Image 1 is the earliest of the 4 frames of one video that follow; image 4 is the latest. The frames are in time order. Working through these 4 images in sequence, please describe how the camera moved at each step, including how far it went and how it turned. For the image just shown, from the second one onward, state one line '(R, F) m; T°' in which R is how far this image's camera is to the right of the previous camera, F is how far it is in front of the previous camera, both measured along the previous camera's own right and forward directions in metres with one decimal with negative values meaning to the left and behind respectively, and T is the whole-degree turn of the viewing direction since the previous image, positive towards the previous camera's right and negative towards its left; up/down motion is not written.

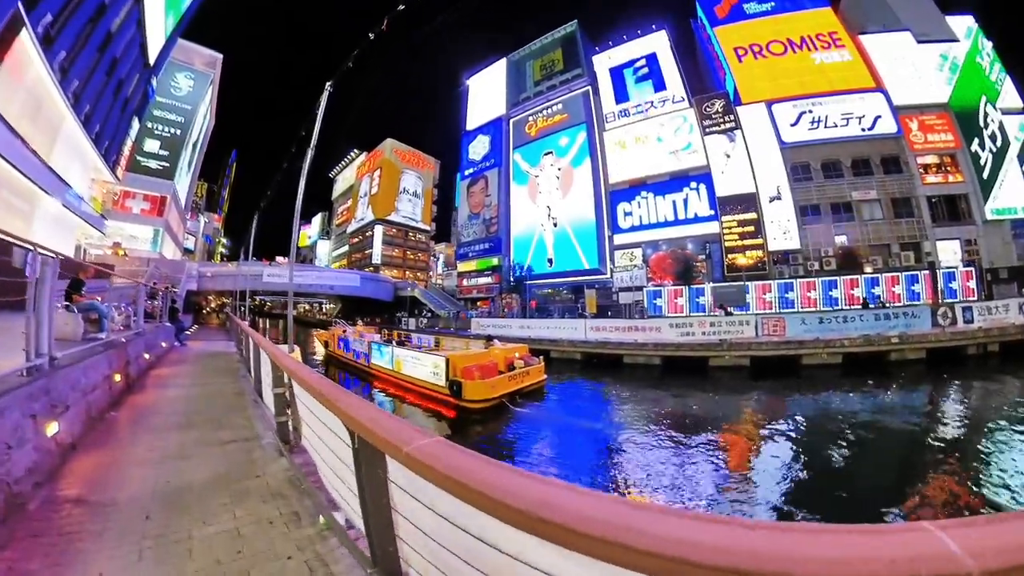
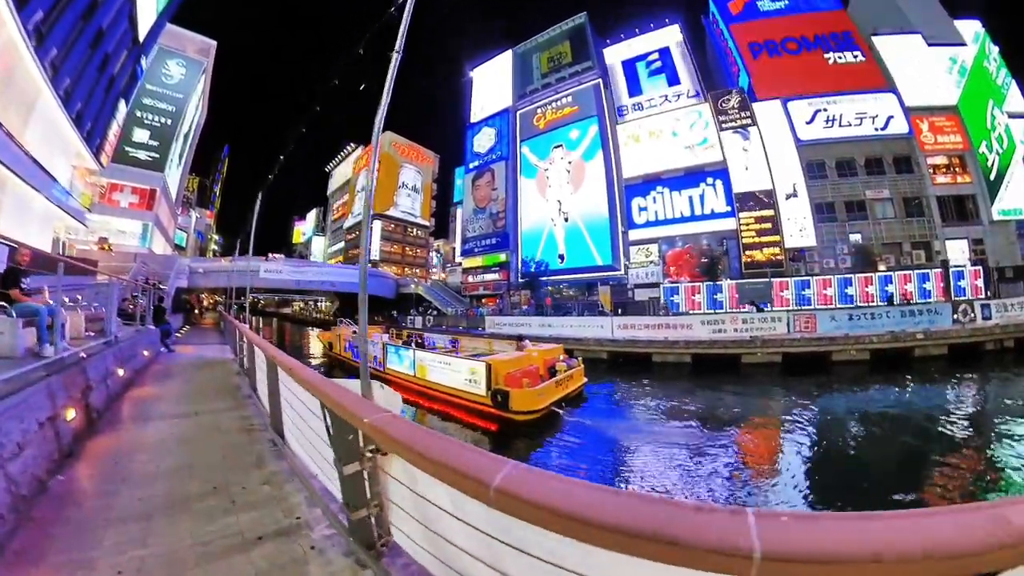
(-0.8, +0.7) m; +1°
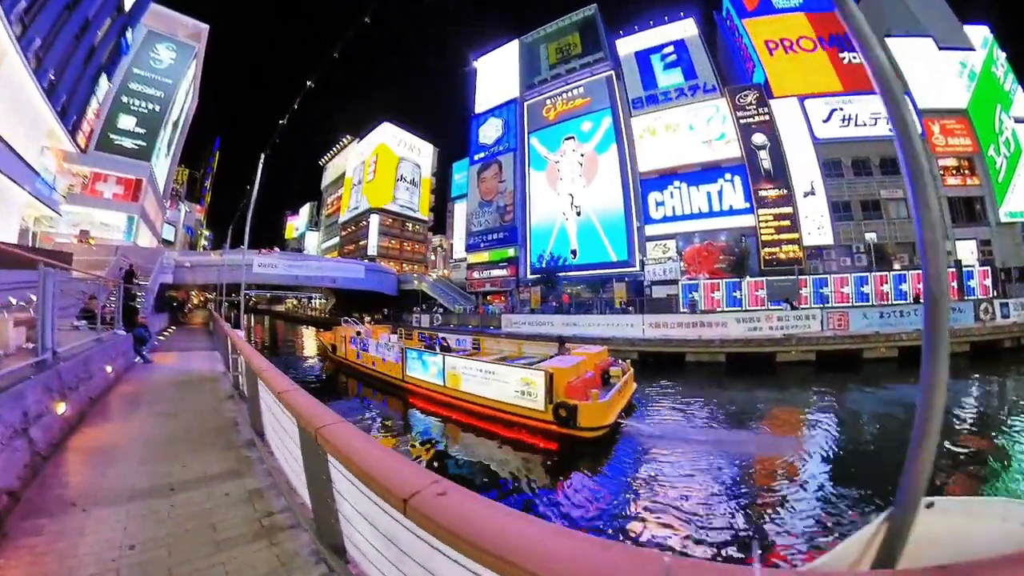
(-0.8, +0.8) m; +1°
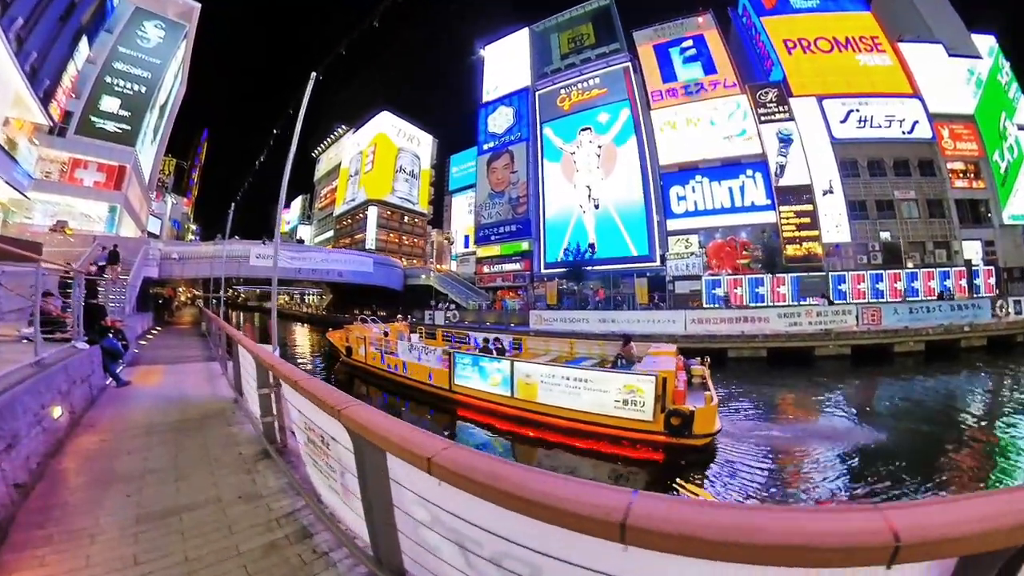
(-1.2, +0.7) m; +2°
